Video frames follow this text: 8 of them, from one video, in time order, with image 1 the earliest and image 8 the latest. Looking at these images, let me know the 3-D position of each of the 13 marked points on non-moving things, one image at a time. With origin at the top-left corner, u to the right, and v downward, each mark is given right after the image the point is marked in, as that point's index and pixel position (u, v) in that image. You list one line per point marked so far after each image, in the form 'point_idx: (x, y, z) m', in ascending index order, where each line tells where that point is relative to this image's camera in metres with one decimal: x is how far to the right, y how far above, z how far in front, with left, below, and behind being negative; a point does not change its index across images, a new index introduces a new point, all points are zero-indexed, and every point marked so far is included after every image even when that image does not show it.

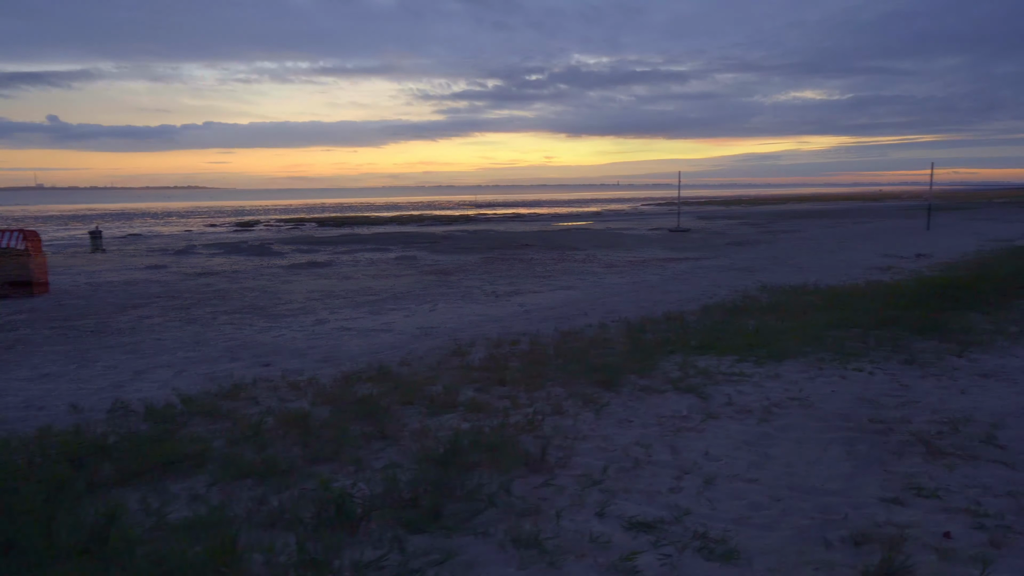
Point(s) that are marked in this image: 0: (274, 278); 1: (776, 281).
0: (-5.5, +0.2, +16.7) m
1: (+4.5, +0.1, +12.3) m
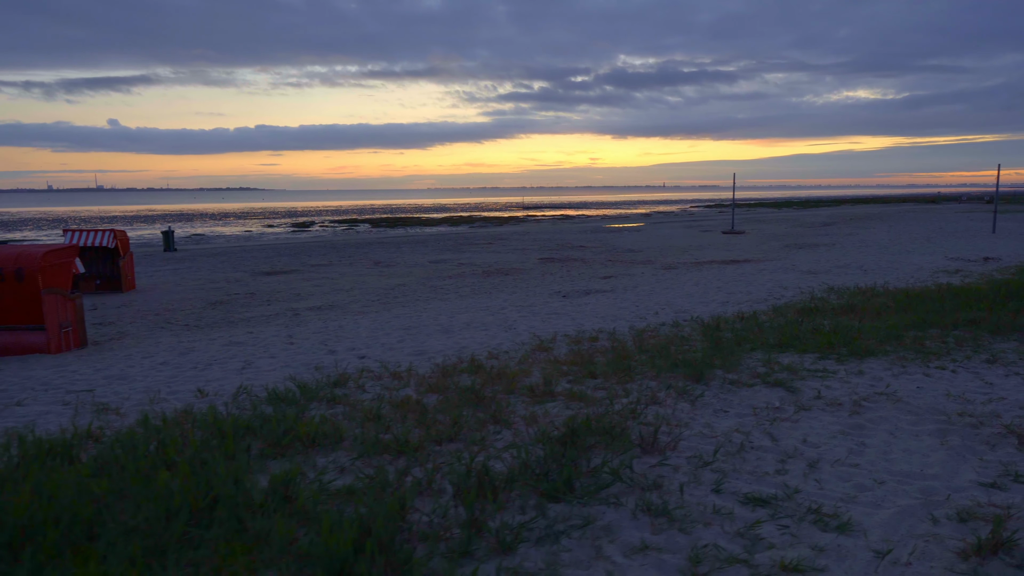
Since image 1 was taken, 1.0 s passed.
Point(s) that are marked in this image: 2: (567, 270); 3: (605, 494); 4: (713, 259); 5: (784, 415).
0: (-4.1, +0.3, +17.4) m
1: (+5.7, +0.1, +12.3) m
2: (+1.4, +0.4, +17.7) m
3: (+0.5, -1.0, +3.5) m
4: (+5.5, +0.8, +19.5) m
5: (+1.8, -0.9, +4.8) m
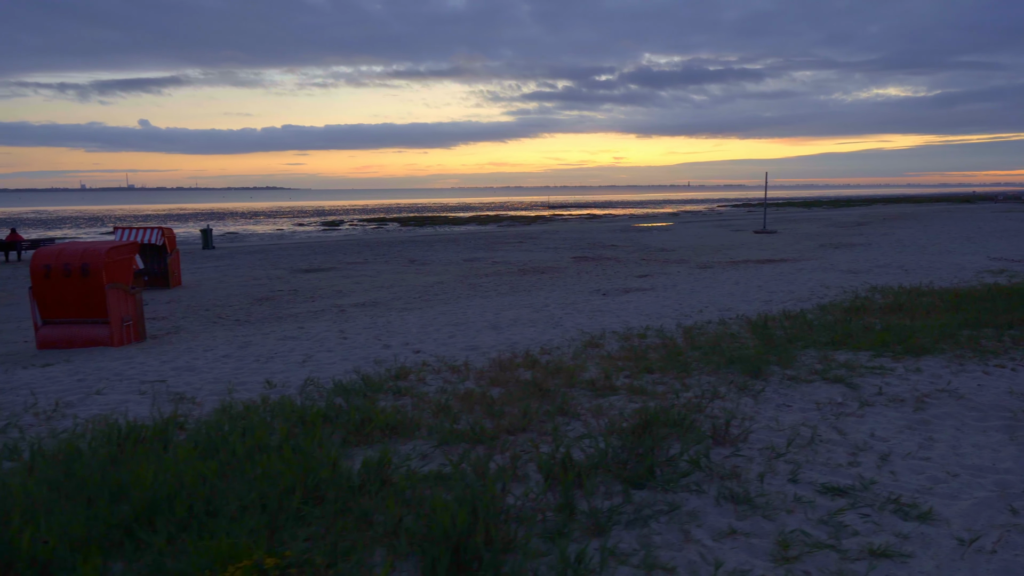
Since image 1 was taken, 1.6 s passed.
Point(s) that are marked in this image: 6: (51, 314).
0: (-3.2, +0.3, +17.6) m
1: (+6.4, +0.1, +12.3) m
2: (+2.2, +0.5, +17.8) m
3: (+0.9, -1.0, +3.6) m
4: (+6.4, +0.8, +19.4) m
5: (+2.3, -0.8, +4.9) m
6: (-6.0, -0.3, +9.4) m
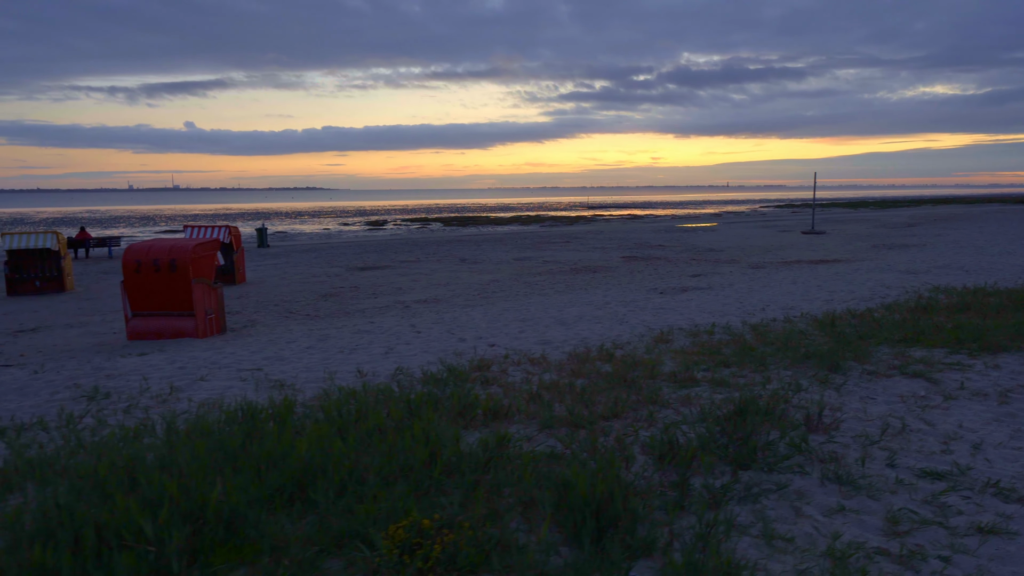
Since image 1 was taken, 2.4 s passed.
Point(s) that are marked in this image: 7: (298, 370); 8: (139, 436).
0: (-1.9, +0.4, +18.0) m
1: (+7.4, +0.1, +12.2) m
2: (+3.5, +0.5, +17.9) m
3: (+1.5, -1.0, +3.9) m
4: (+7.8, +0.8, +19.4) m
5: (+3.0, -0.8, +5.0) m
6: (-5.1, -0.3, +9.9) m
7: (-2.1, -0.8, +7.1) m
8: (-2.5, -1.0, +4.8) m
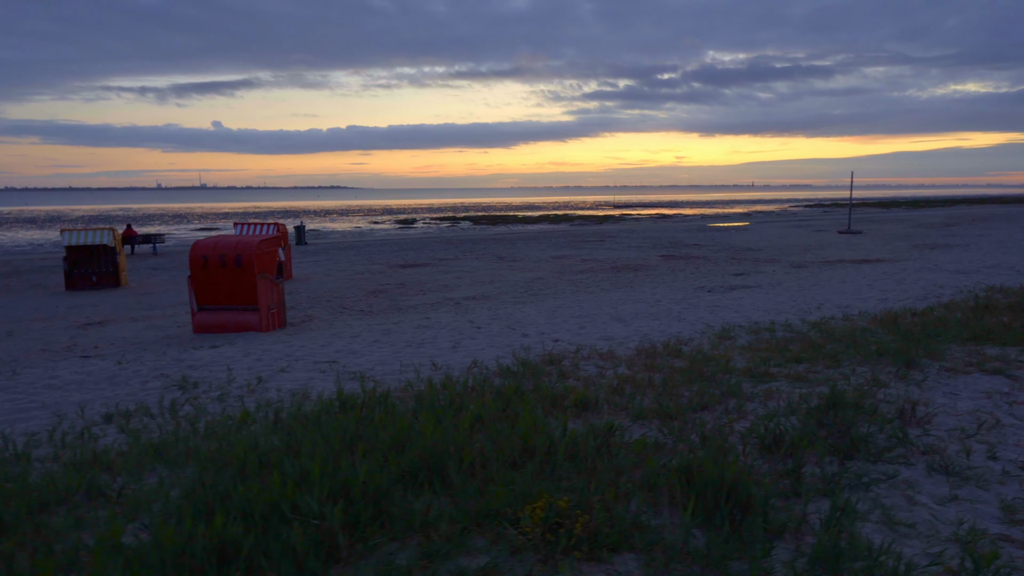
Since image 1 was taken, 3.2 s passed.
0: (-0.9, +0.5, +18.2) m
1: (+8.3, +0.1, +12.1) m
2: (+4.6, +0.5, +17.9) m
3: (+2.1, -0.9, +3.9) m
4: (+8.9, +0.8, +19.2) m
5: (+3.6, -0.8, +5.1) m
6: (-4.3, -0.2, +10.2) m
7: (-1.4, -0.8, +7.3) m
8: (-1.8, -0.9, +5.0) m
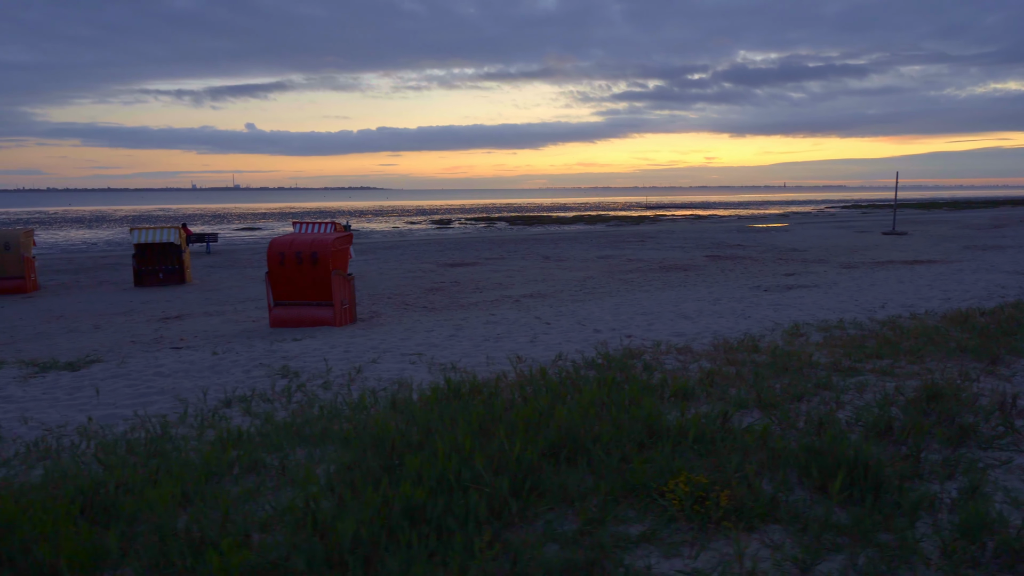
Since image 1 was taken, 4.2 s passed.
0: (+0.4, +0.5, +18.5) m
1: (+9.3, +0.1, +12.0) m
2: (+5.8, +0.5, +18.0) m
3: (+2.8, -0.9, +4.1) m
4: (+10.1, +0.8, +19.1) m
5: (+4.3, -0.8, +5.2) m
6: (-3.4, -0.1, +10.6) m
7: (-0.6, -0.7, +7.5) m
8: (-1.1, -0.9, +5.3) m
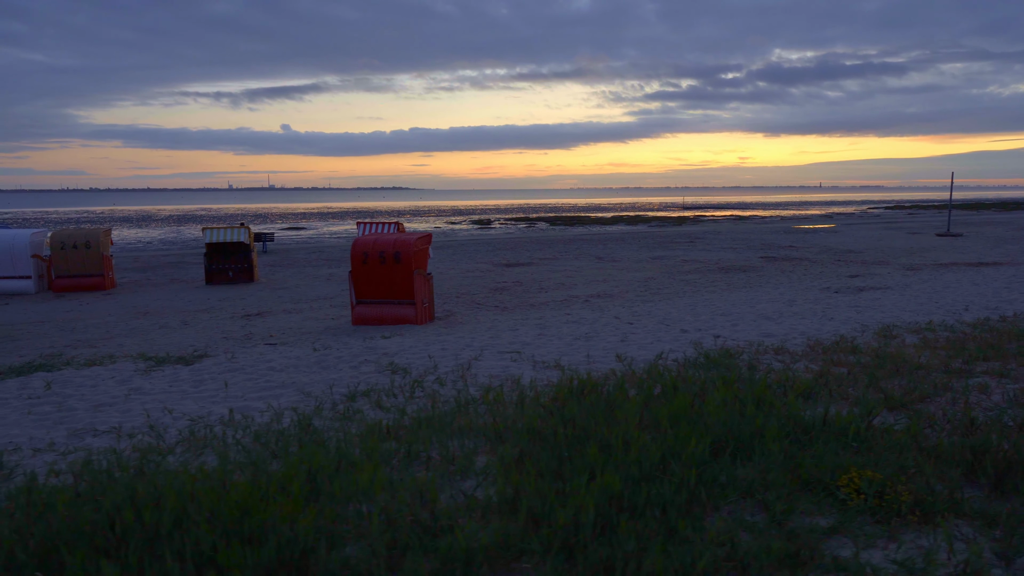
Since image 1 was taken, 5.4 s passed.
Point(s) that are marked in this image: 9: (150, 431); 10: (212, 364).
0: (+1.8, +0.5, +18.6) m
1: (+10.5, 0.0, +11.8) m
2: (+7.3, +0.5, +17.8) m
3: (+3.7, -0.9, +4.1) m
4: (+11.6, +0.7, +18.8) m
5: (+5.3, -0.8, +5.1) m
6: (-2.2, -0.1, +10.8) m
7: (+0.5, -0.7, +7.7) m
8: (-0.2, -0.9, +5.5) m
9: (-2.6, -1.0, +5.2) m
10: (-3.2, -0.8, +7.6) m
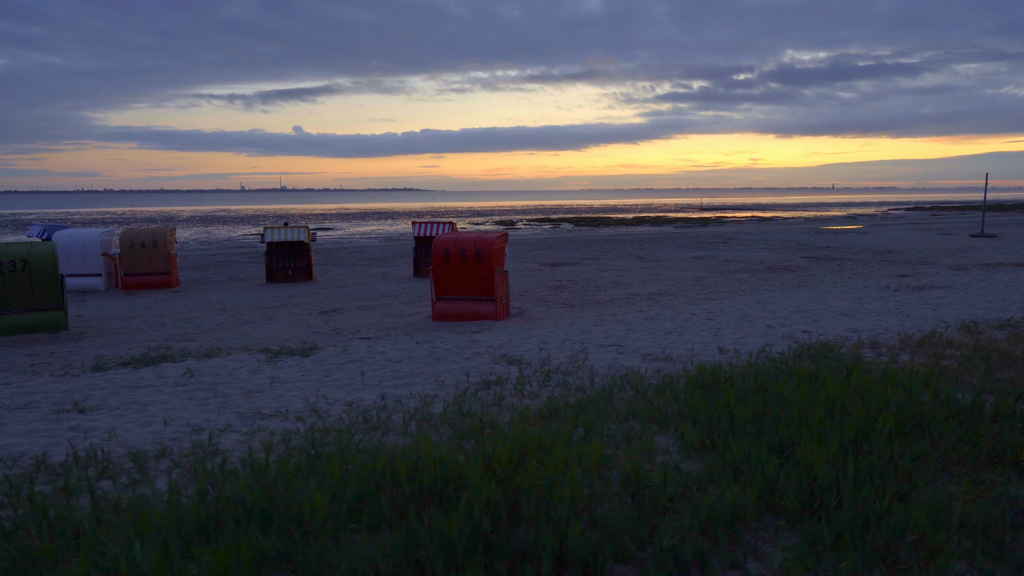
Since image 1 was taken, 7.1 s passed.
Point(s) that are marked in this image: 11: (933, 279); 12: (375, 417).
0: (+3.1, +0.5, +18.9) m
1: (+11.7, 0.0, +11.9) m
2: (+8.5, +0.5, +18.1) m
3: (+4.8, -0.9, +4.4) m
4: (+12.9, +0.7, +19.0) m
5: (+6.4, -0.7, +5.4) m
6: (-1.0, -0.1, +11.2) m
7: (+1.6, -0.7, +8.0) m
8: (+1.0, -0.8, +5.8) m
9: (-1.5, -1.0, +5.5) m
10: (-2.1, -0.7, +8.0) m
11: (+8.7, +0.2, +14.8) m
12: (-1.0, -1.0, +5.3) m
